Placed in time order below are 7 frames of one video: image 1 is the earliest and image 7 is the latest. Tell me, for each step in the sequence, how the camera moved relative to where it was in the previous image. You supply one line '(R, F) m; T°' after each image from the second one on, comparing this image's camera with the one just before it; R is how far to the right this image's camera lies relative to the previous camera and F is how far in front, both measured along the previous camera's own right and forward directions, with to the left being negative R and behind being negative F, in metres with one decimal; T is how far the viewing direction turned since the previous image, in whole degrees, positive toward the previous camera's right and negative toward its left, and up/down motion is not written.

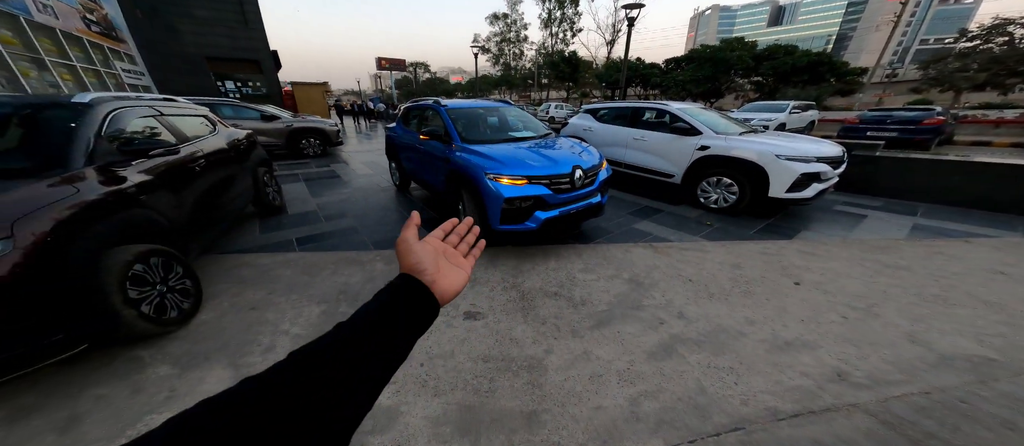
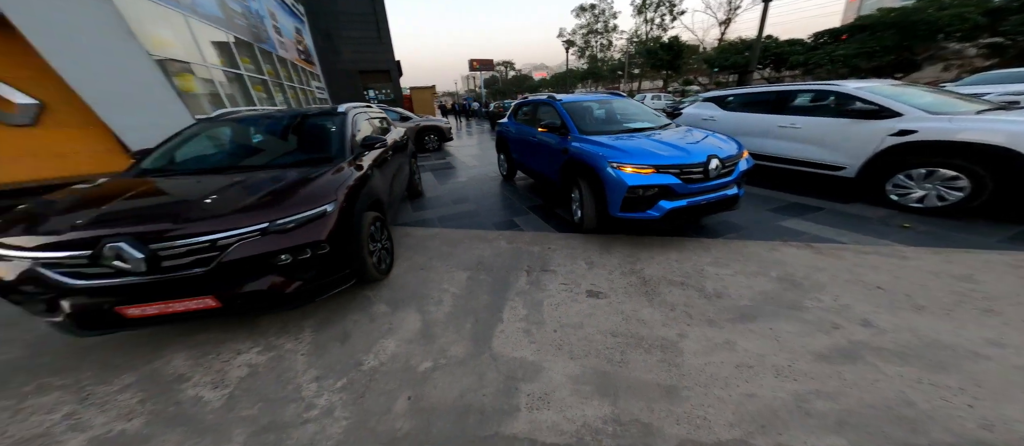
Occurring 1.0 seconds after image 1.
(-0.4, -0.2) m; -14°
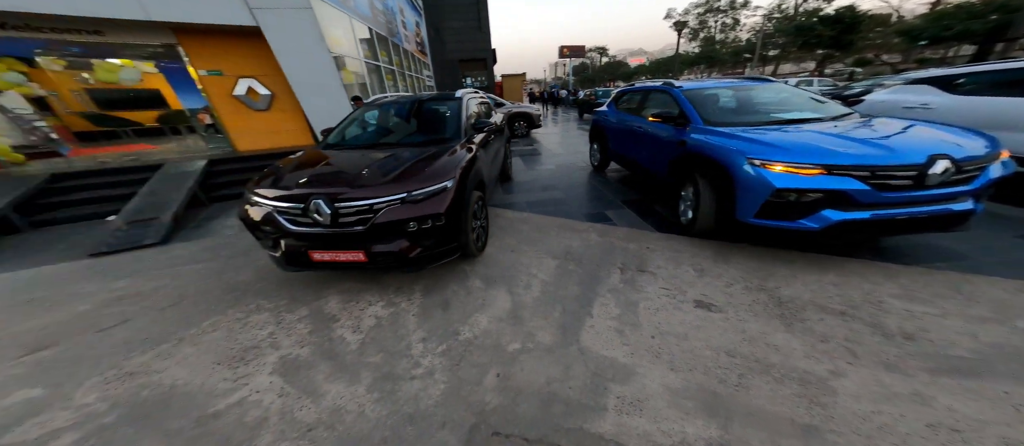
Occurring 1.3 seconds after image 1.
(-0.2, 0.0) m; -13°
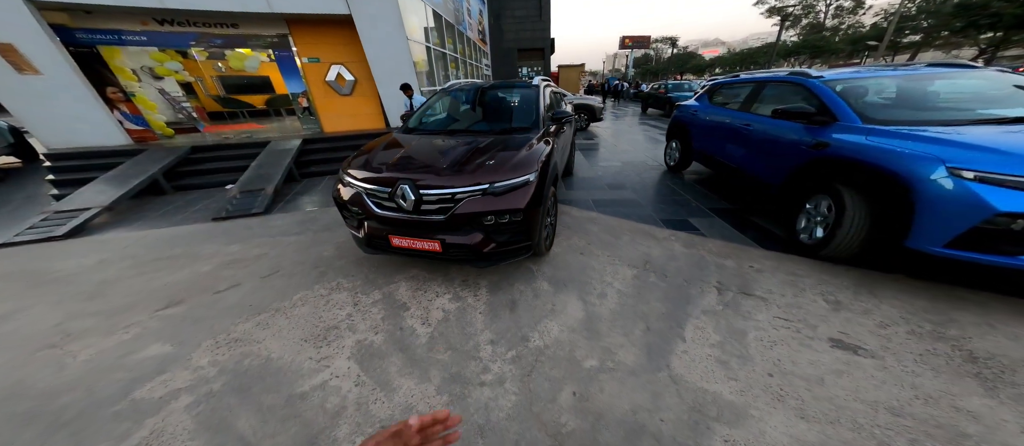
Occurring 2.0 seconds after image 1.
(-0.3, +0.2) m; -7°
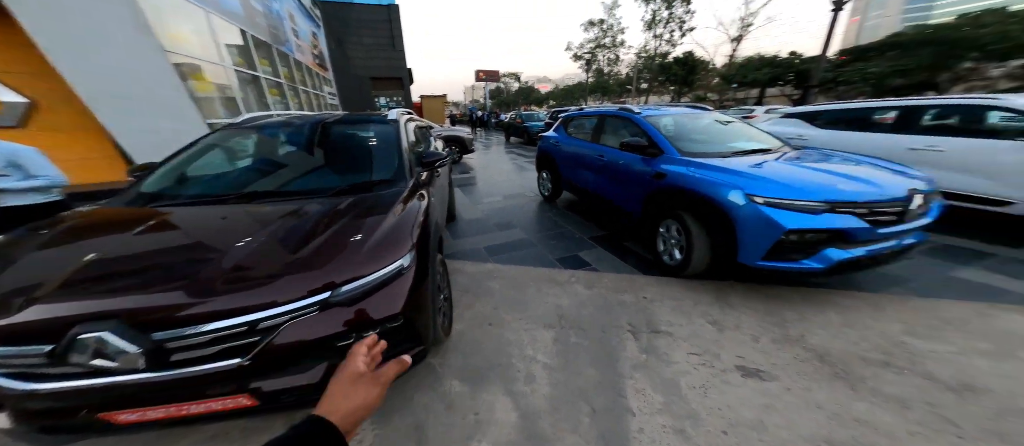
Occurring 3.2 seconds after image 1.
(-0.1, +0.6) m; +23°
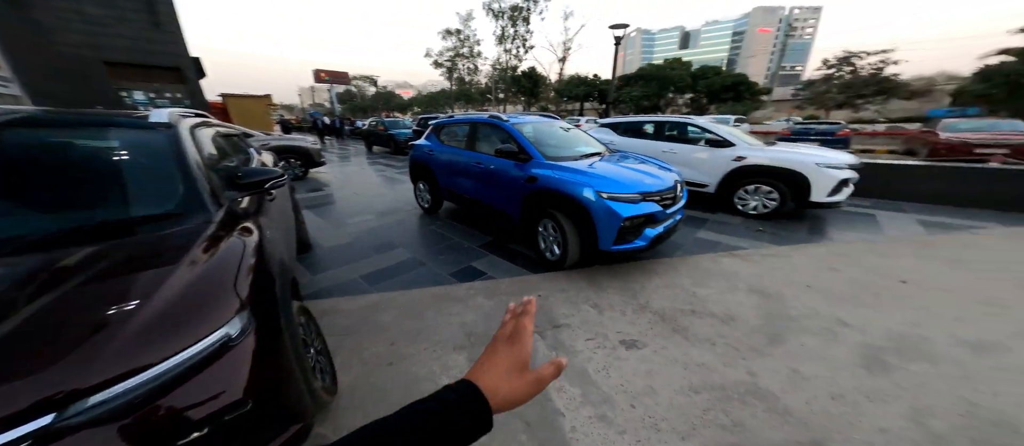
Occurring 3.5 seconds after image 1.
(-0.2, +0.2) m; +23°
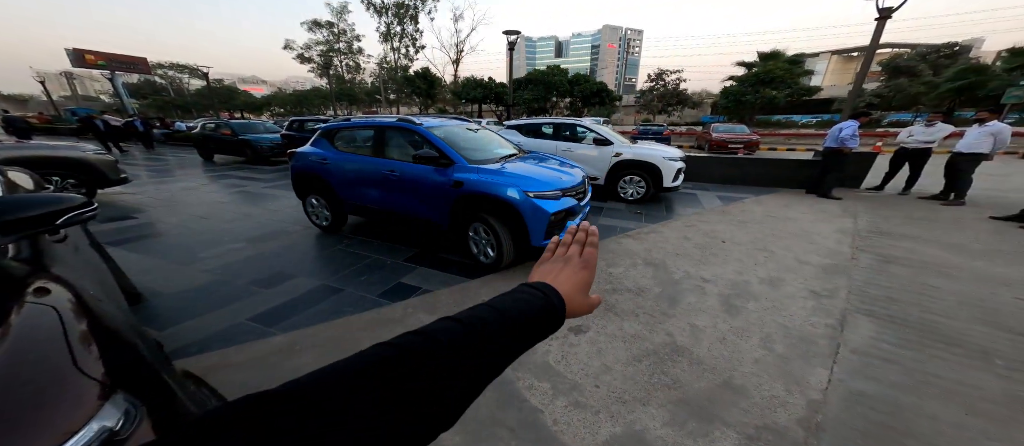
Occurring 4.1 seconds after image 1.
(-0.4, +0.1) m; +20°
